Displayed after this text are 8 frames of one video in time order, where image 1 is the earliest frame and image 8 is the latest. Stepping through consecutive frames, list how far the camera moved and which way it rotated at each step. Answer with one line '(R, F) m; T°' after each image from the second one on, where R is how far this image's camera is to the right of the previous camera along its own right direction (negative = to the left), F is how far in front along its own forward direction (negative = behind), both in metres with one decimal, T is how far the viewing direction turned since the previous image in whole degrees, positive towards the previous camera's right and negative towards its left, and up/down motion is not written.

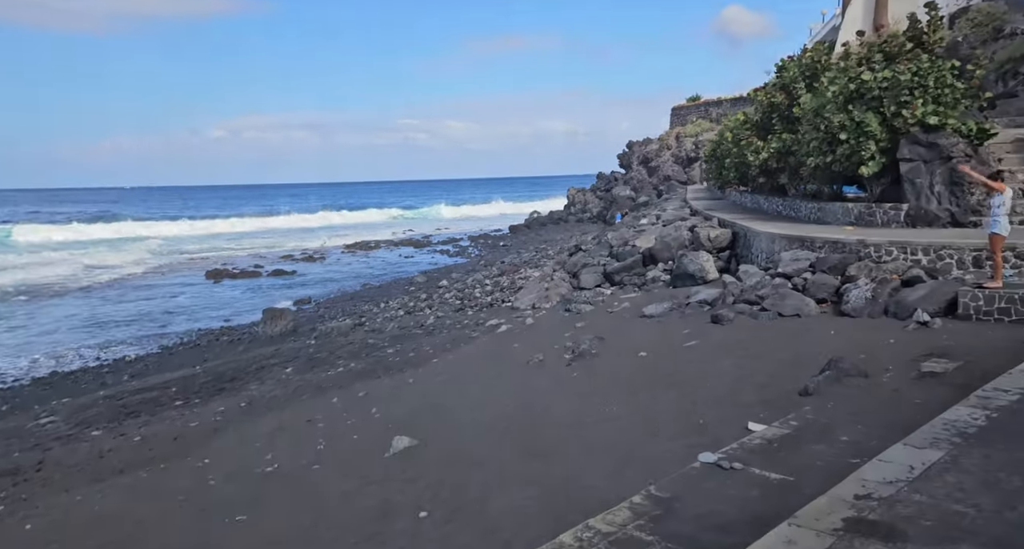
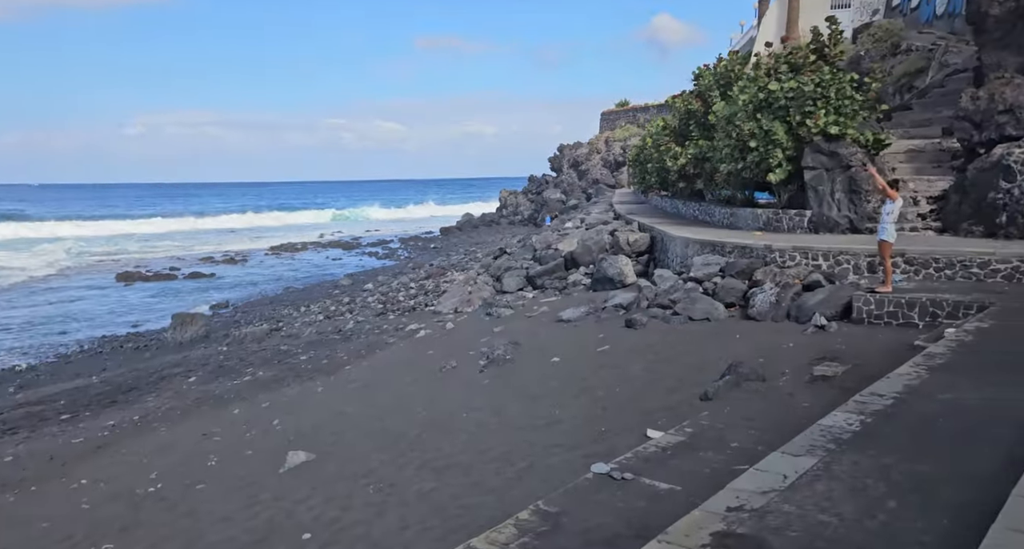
(+0.4, +0.1) m; +5°
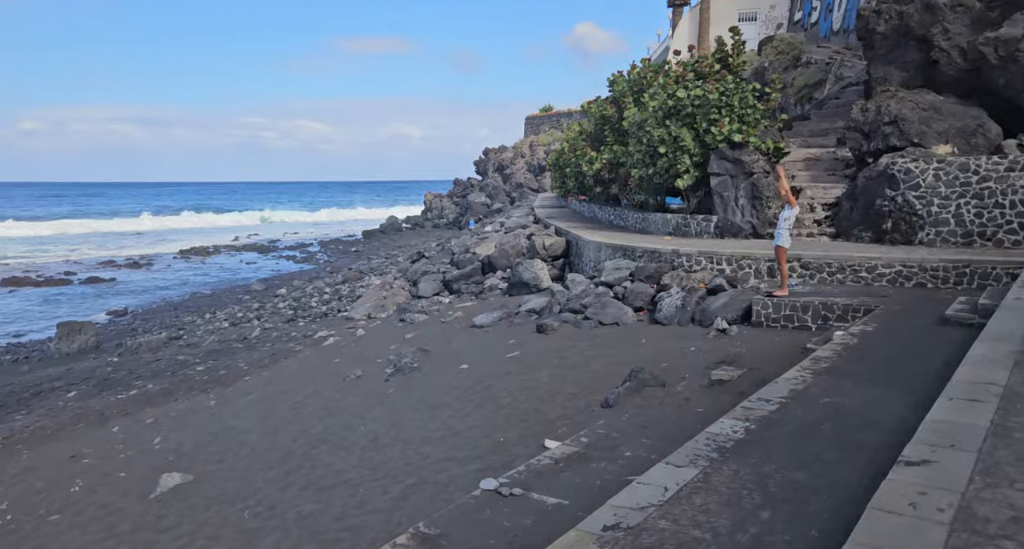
(+0.3, +0.2) m; +6°
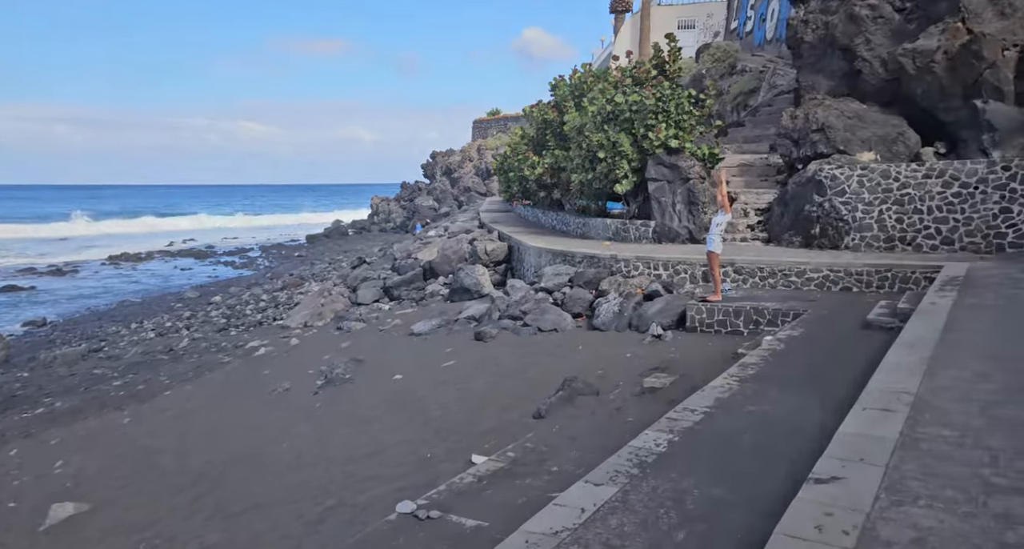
(+0.2, +0.2) m; +4°
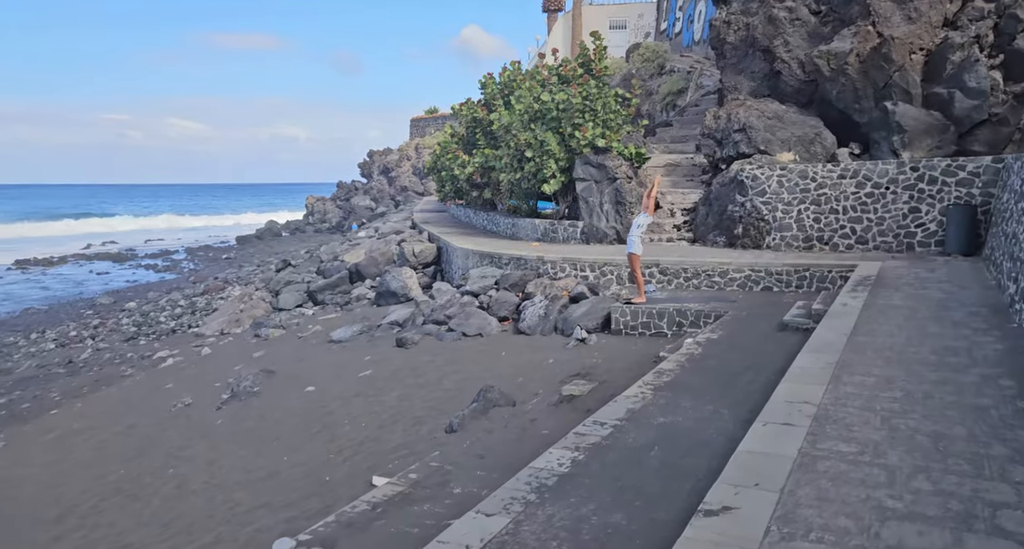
(+0.4, +0.4) m; +5°
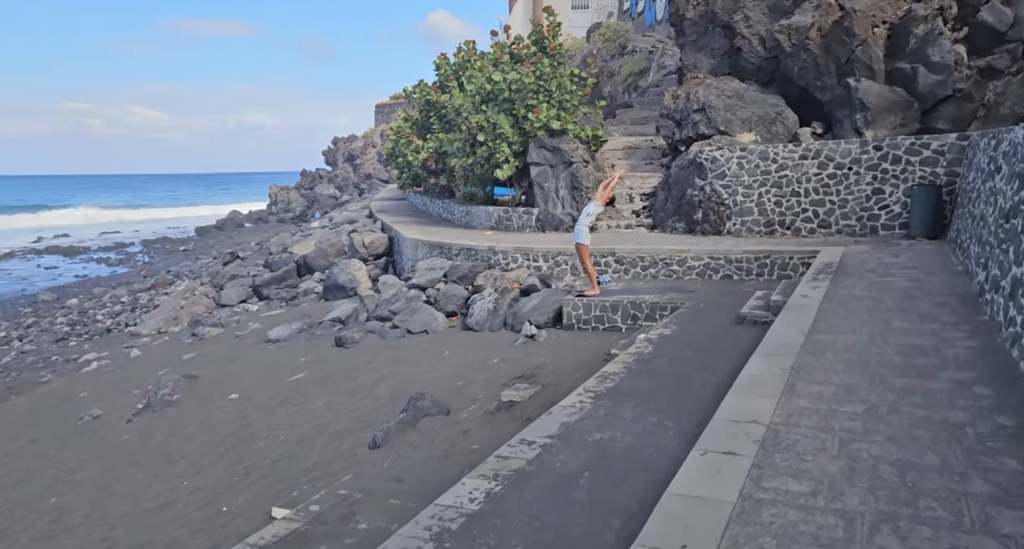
(+0.5, +0.8) m; +2°
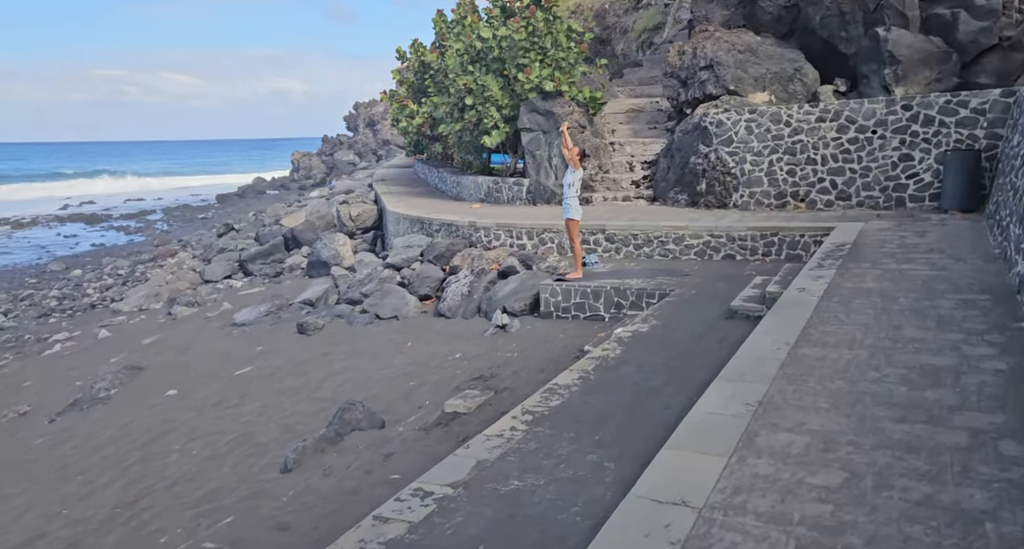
(+0.8, +1.2) m; -2°
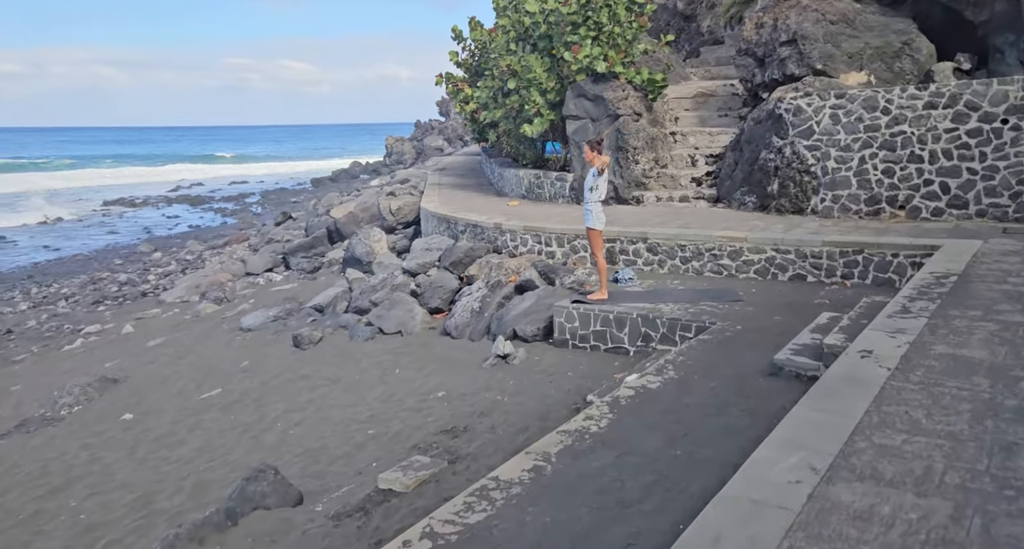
(+1.0, +1.8) m; -8°
